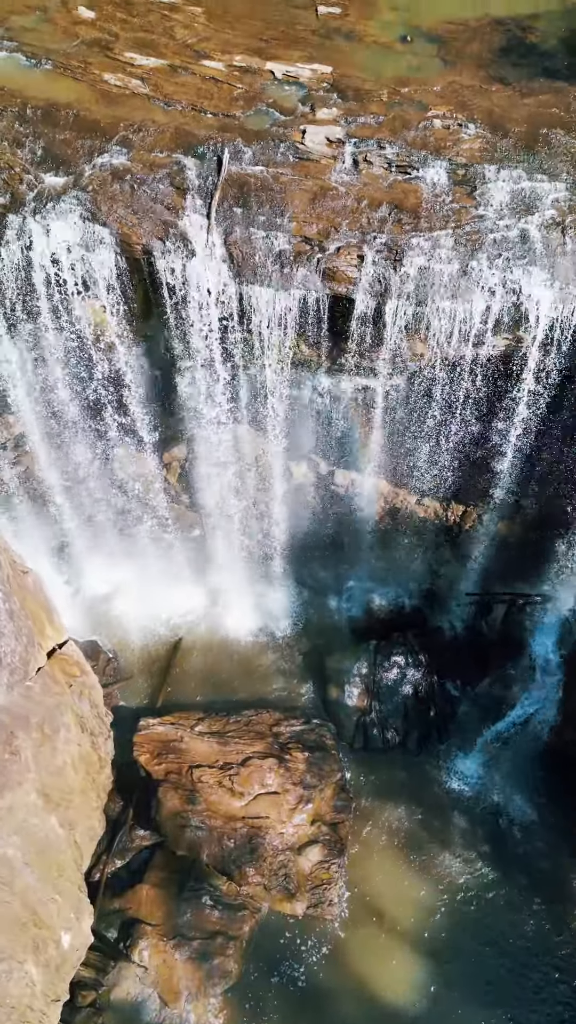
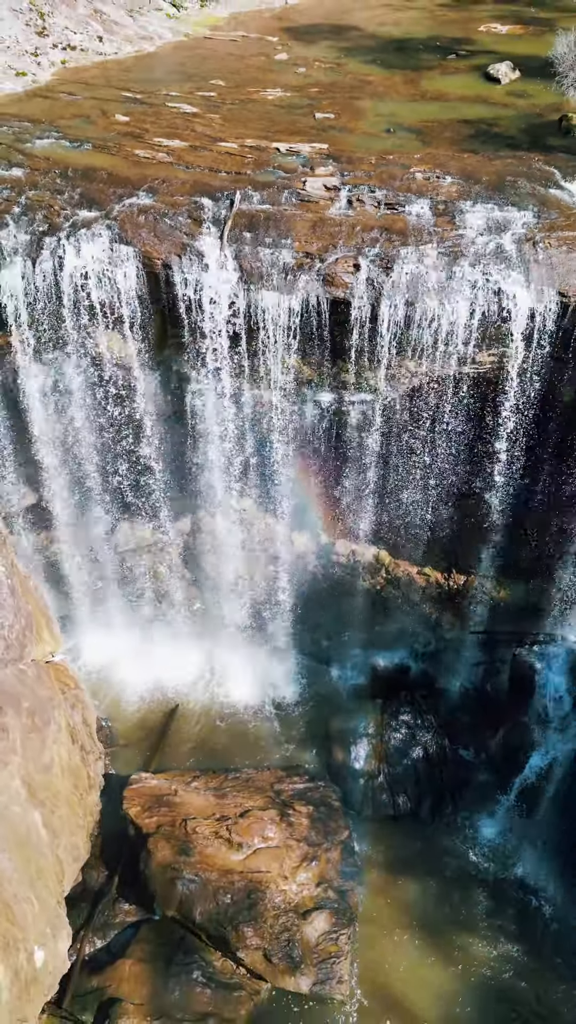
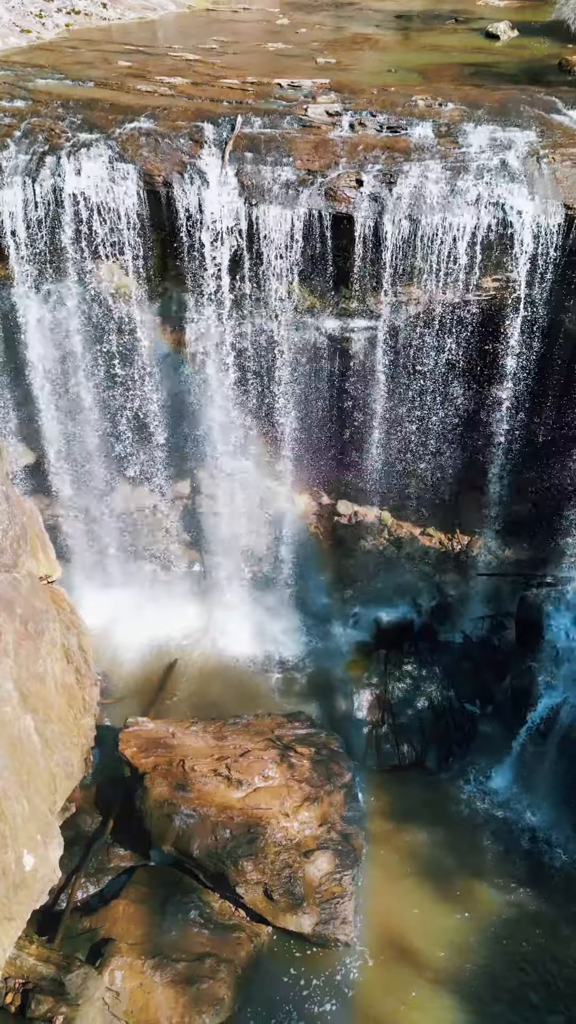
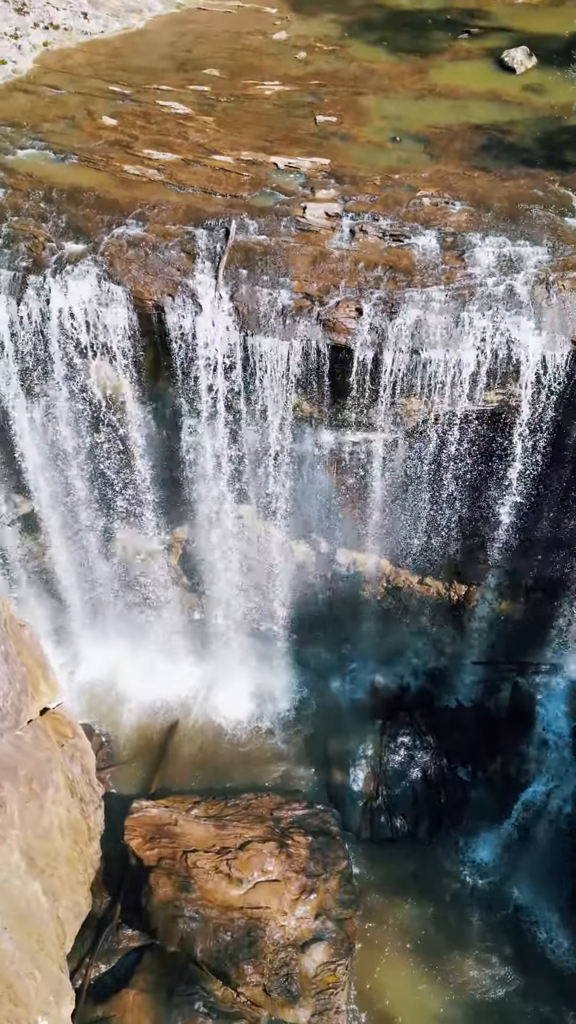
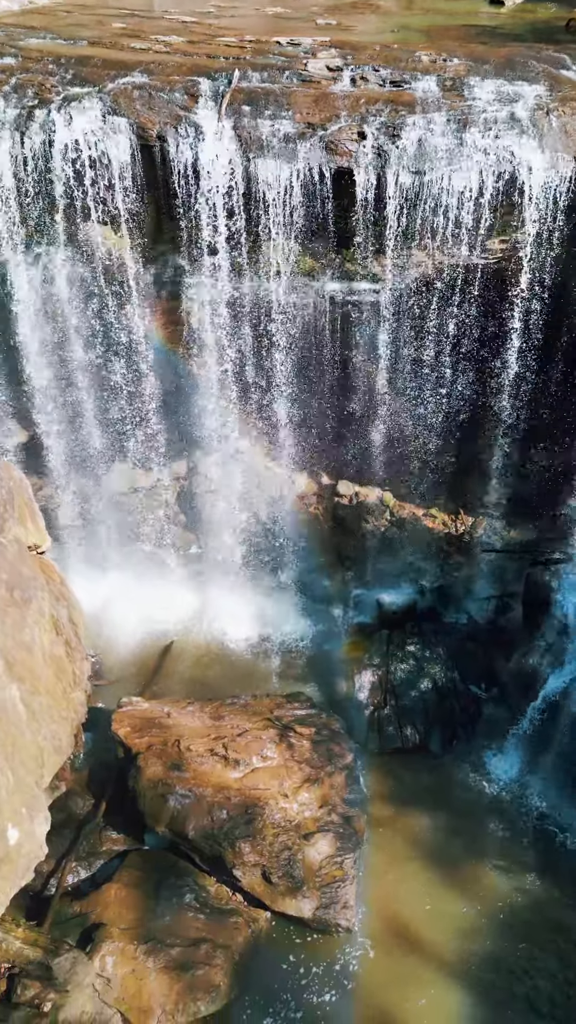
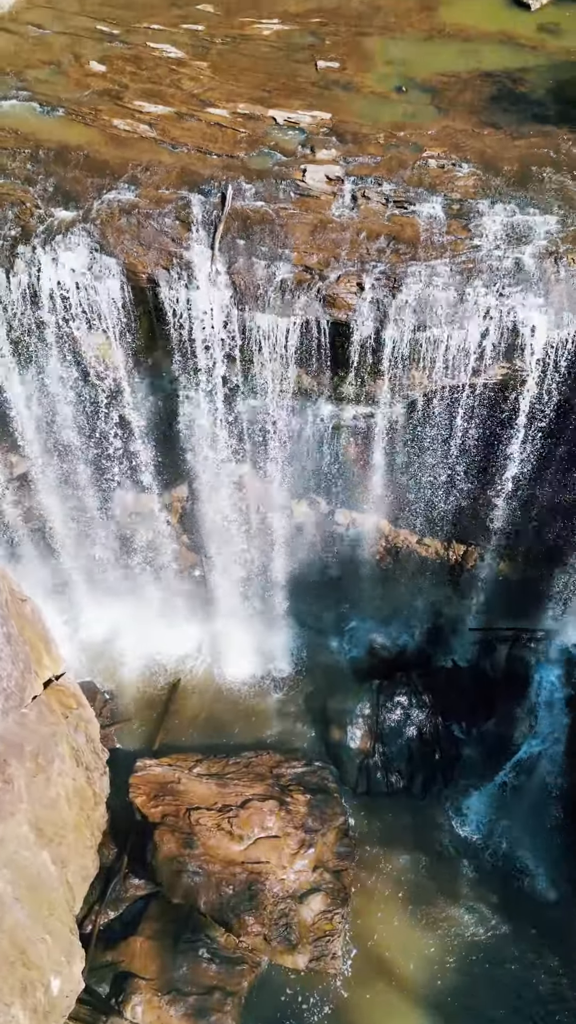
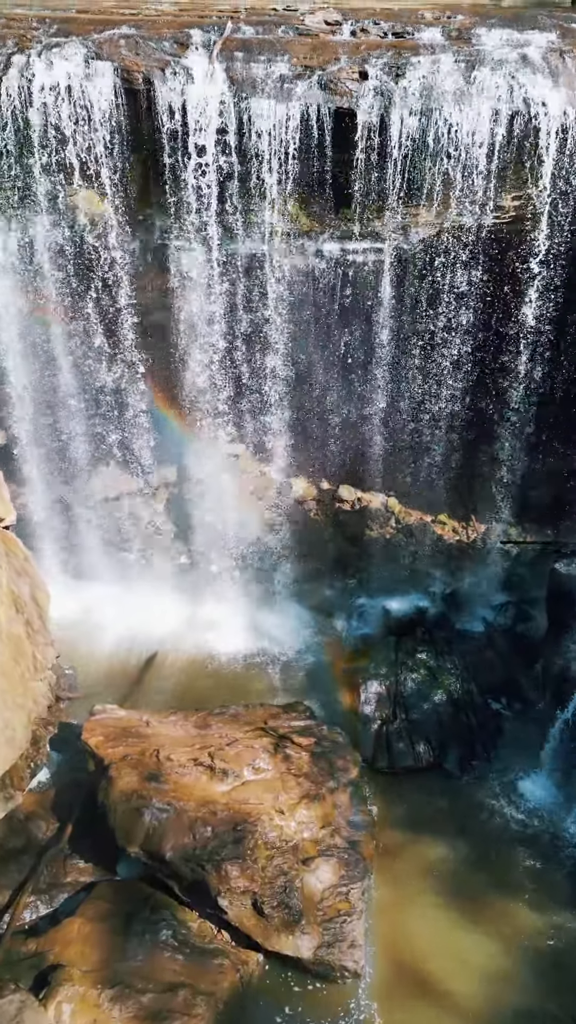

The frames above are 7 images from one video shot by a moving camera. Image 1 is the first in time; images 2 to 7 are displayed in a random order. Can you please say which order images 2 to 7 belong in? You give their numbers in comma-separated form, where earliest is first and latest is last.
6, 4, 2, 3, 5, 7
